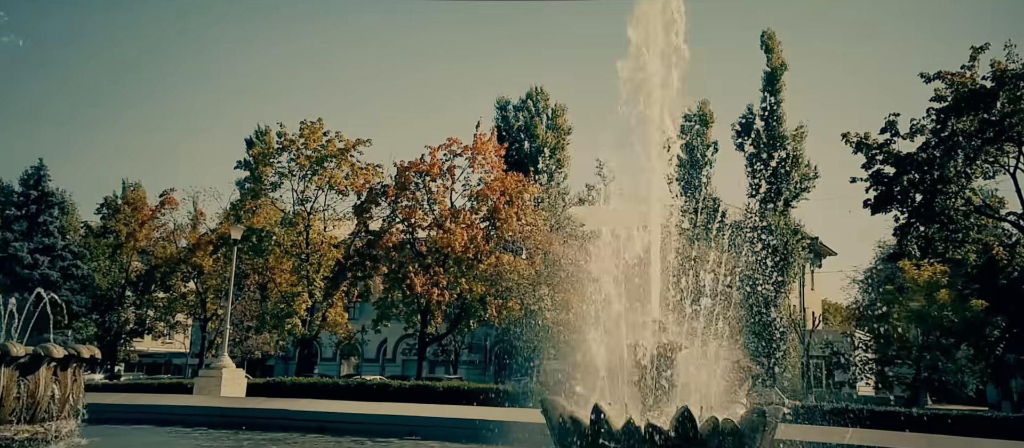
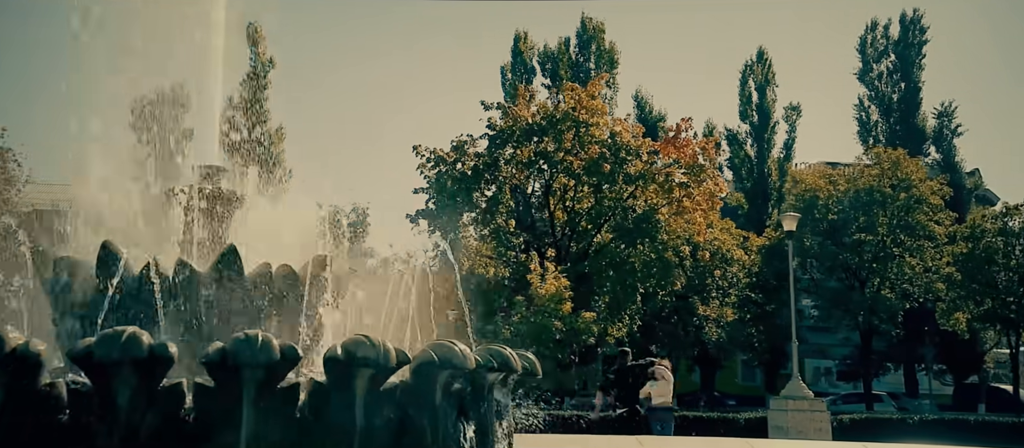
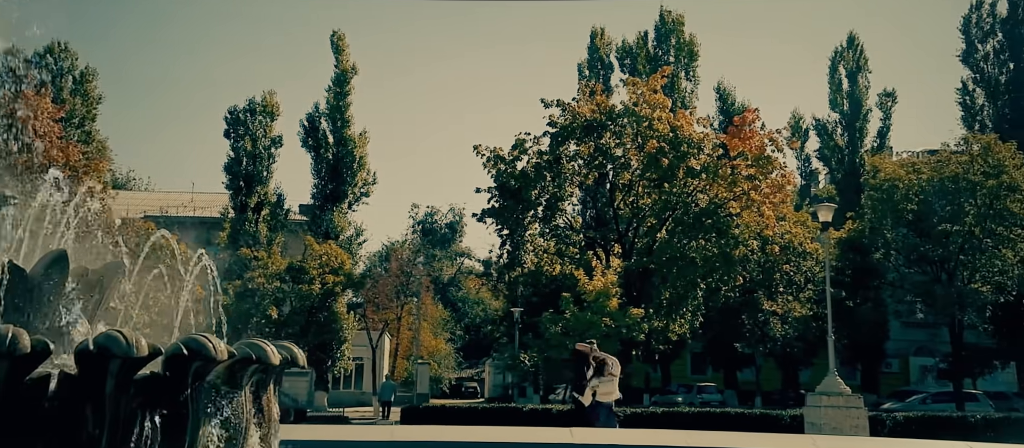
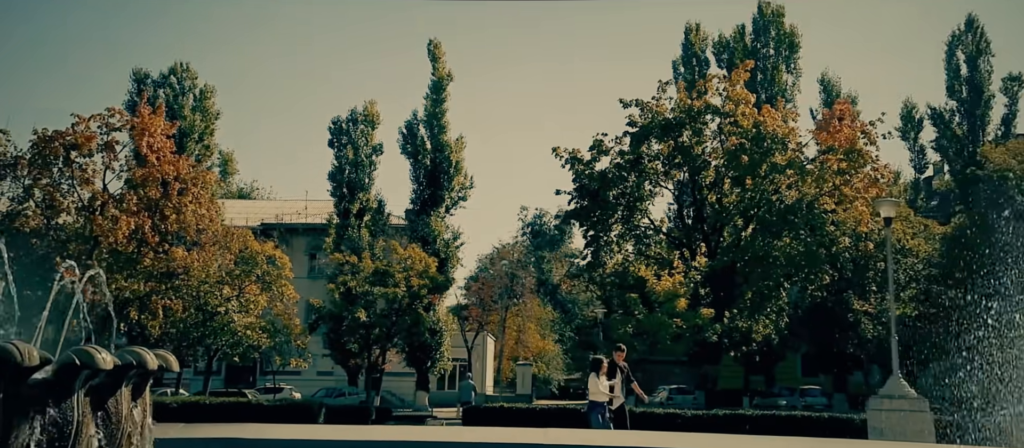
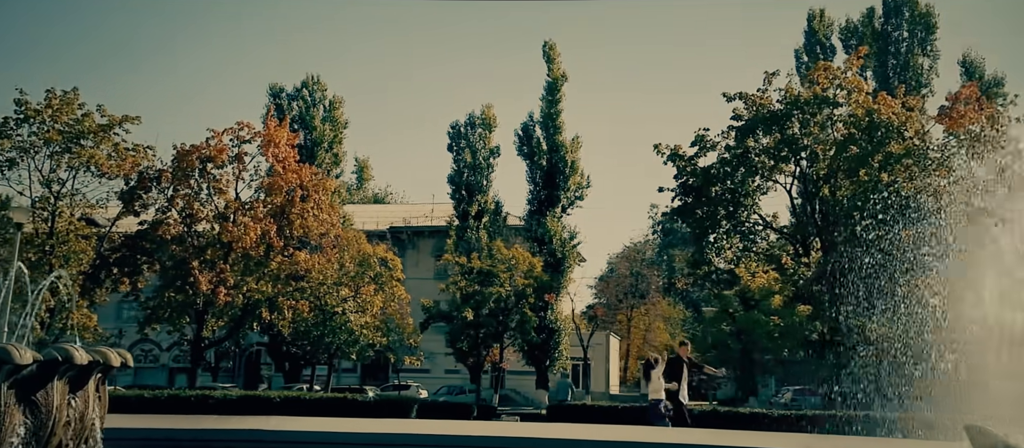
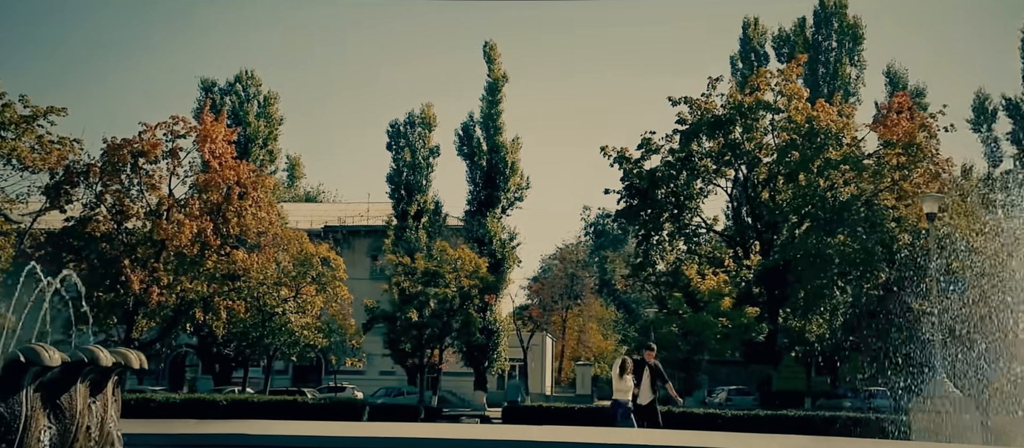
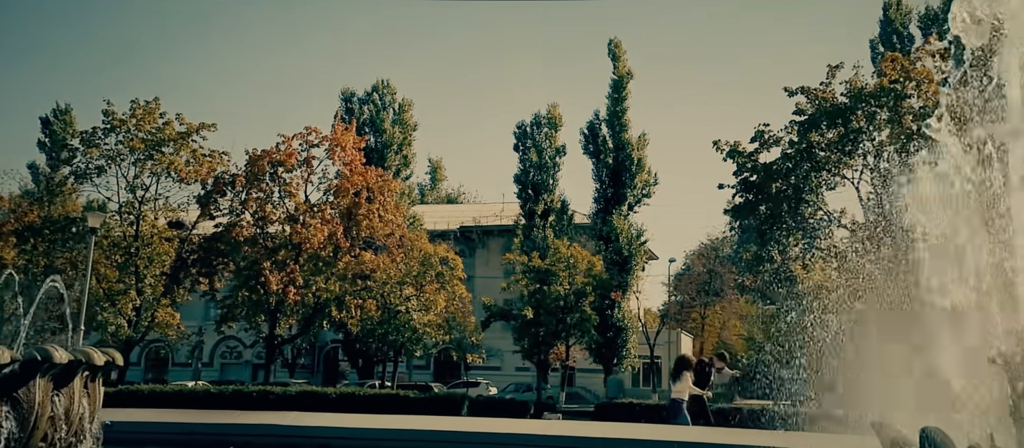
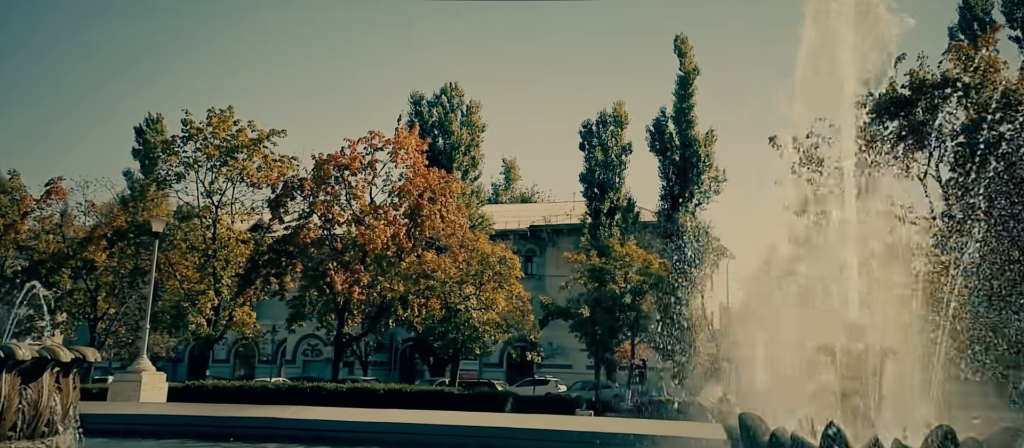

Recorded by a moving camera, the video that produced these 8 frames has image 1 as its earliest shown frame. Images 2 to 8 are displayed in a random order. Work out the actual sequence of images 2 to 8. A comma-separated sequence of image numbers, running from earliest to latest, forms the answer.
8, 7, 5, 6, 4, 3, 2
